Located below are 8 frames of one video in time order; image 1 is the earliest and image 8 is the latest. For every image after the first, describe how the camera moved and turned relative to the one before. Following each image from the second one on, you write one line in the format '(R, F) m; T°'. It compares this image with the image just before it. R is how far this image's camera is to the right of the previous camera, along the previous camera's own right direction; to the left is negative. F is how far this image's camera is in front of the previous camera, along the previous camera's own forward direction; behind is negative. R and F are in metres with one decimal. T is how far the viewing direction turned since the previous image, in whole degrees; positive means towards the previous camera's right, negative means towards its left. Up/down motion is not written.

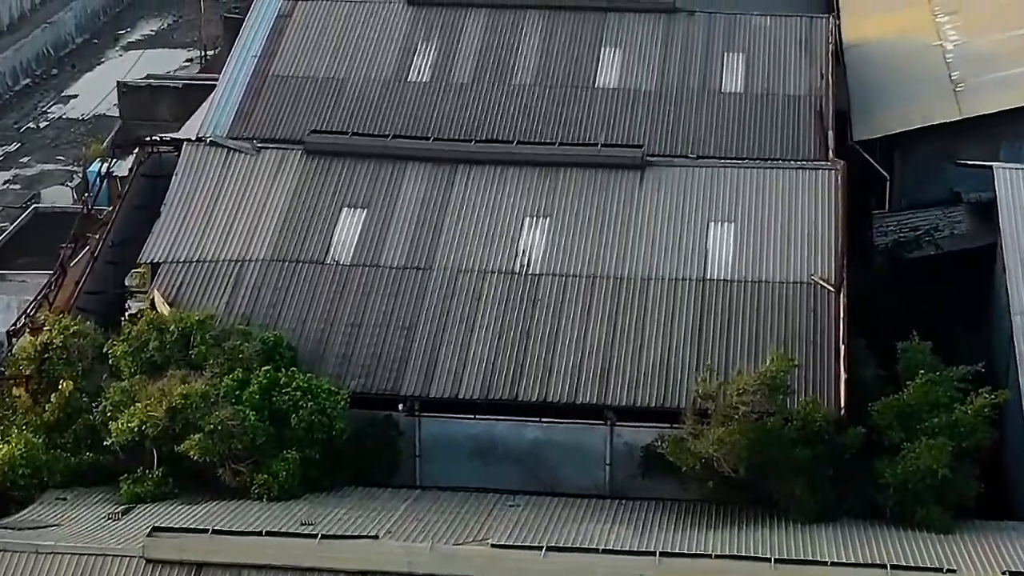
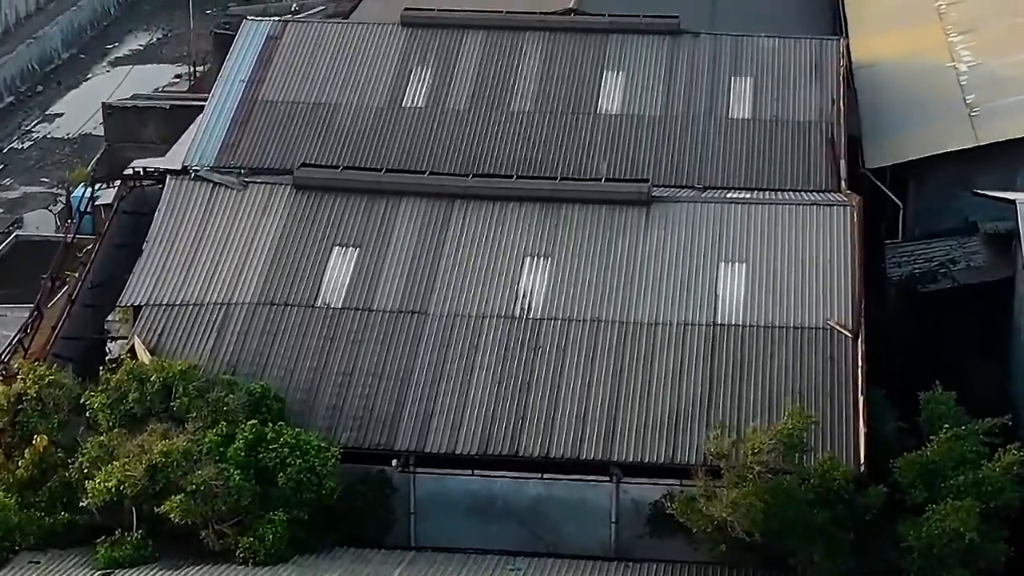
(0.0, +1.0) m; 0°
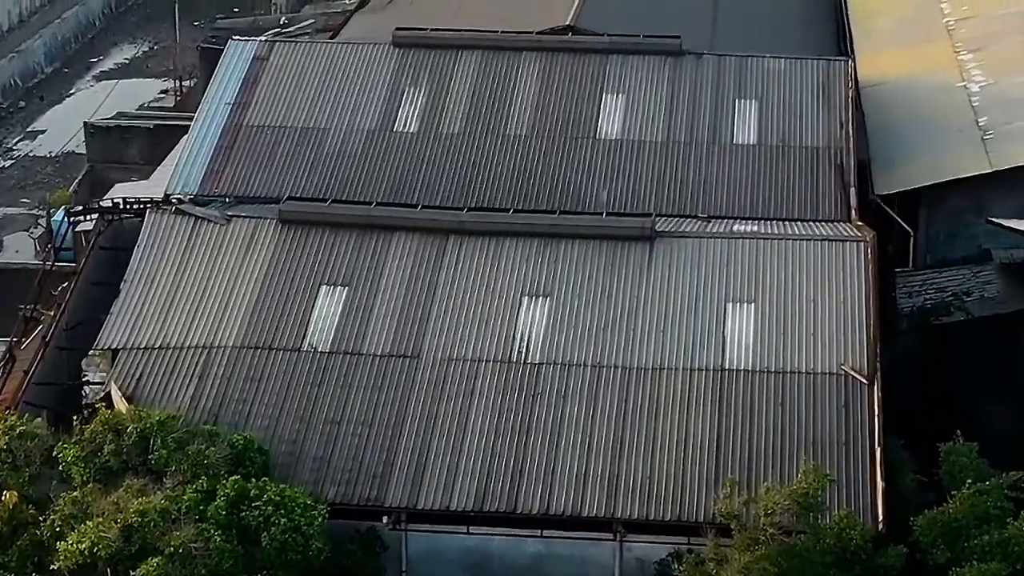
(0.0, +1.0) m; 0°
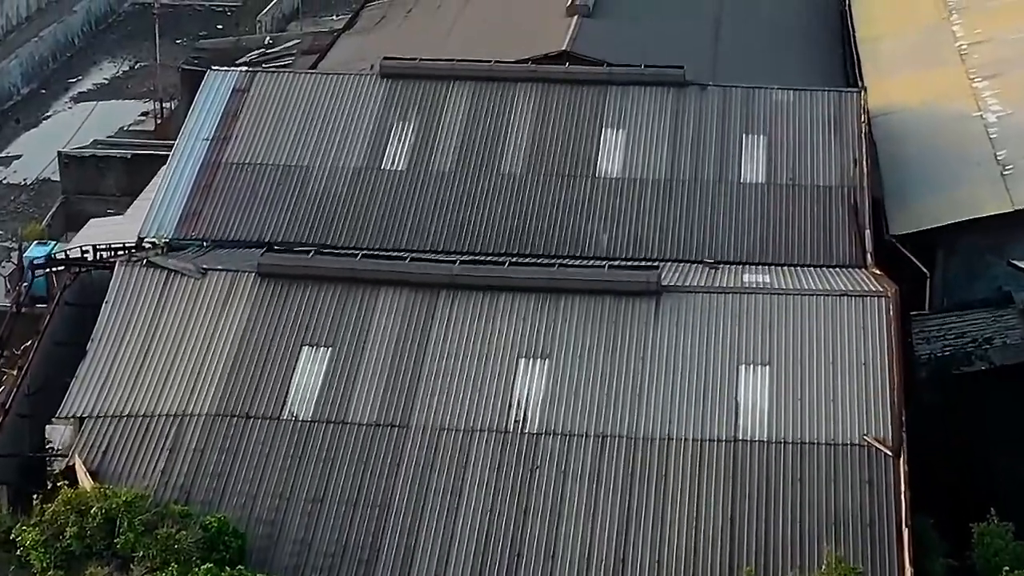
(0.0, +1.3) m; 0°
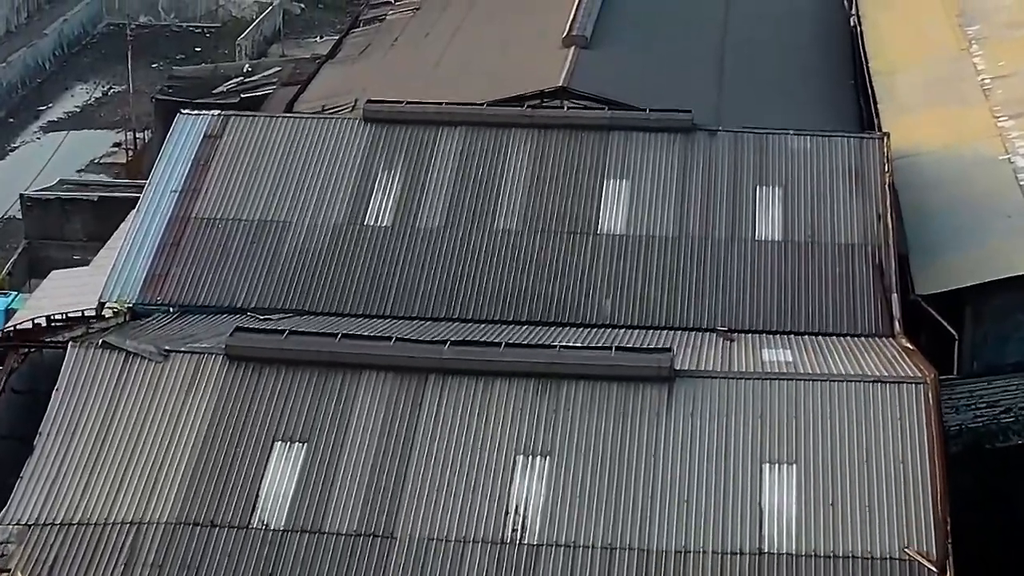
(-0.1, +1.9) m; 0°
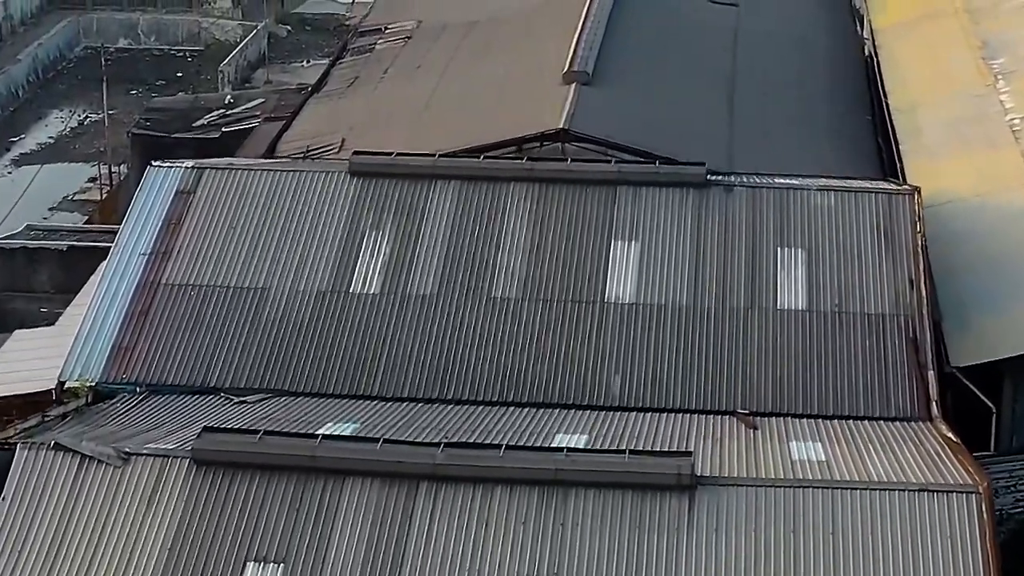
(-0.1, +1.8) m; 0°
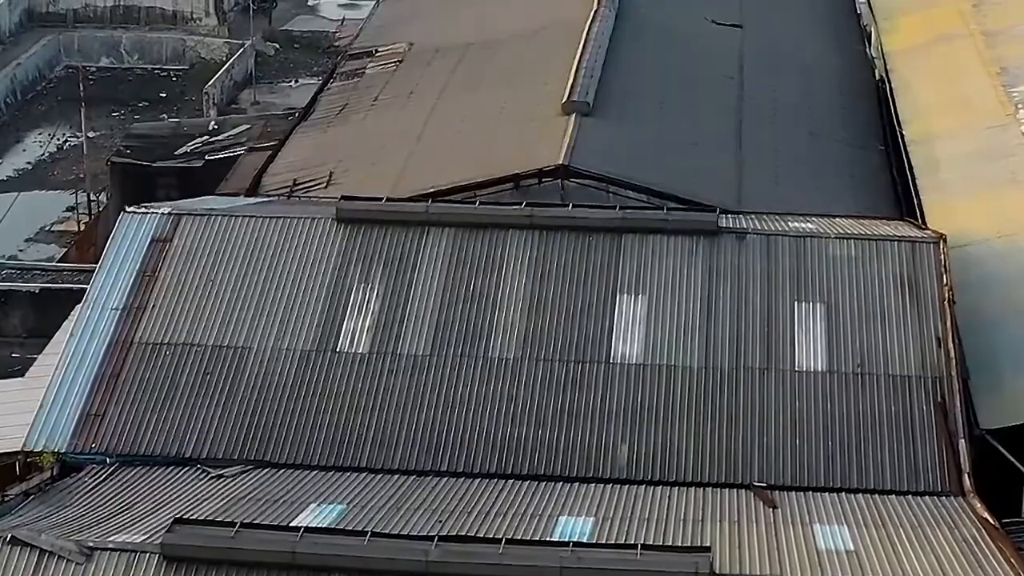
(0.0, +1.3) m; 0°
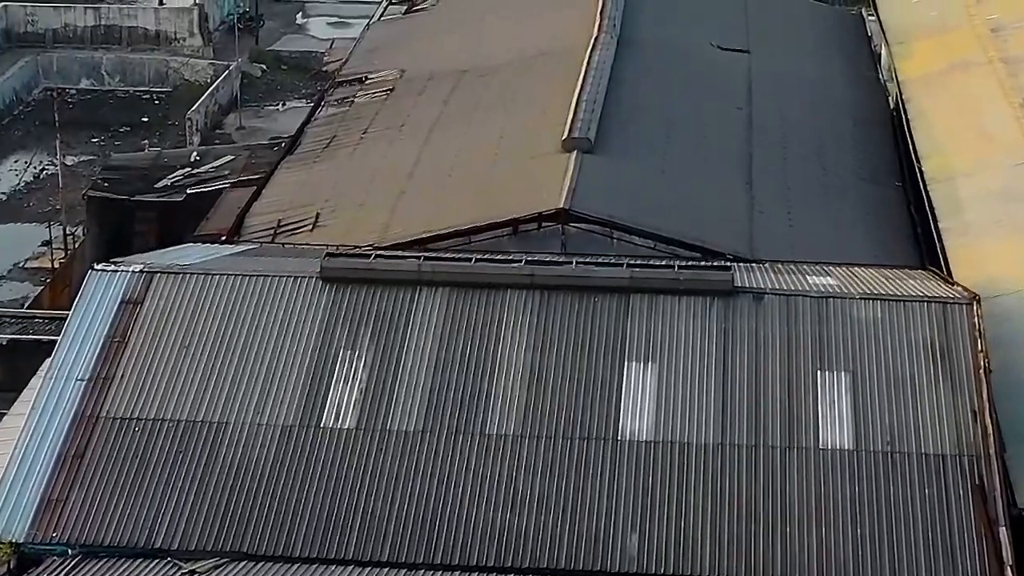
(0.0, +1.5) m; 0°
